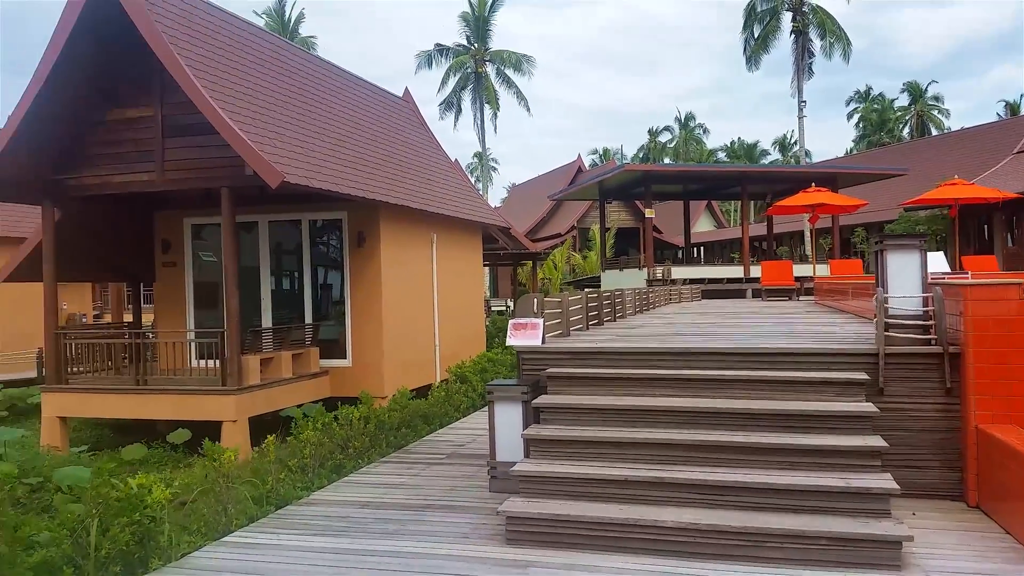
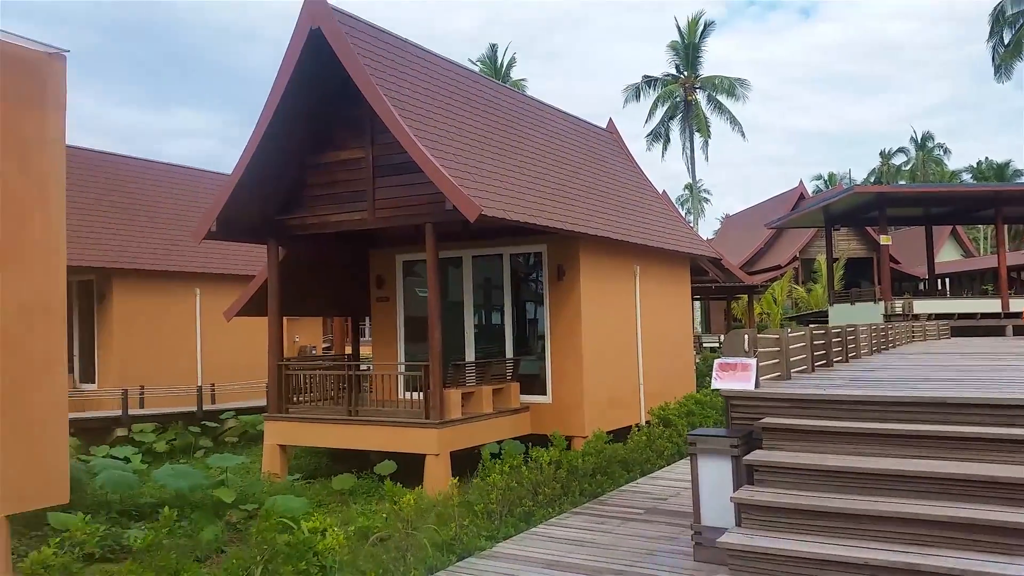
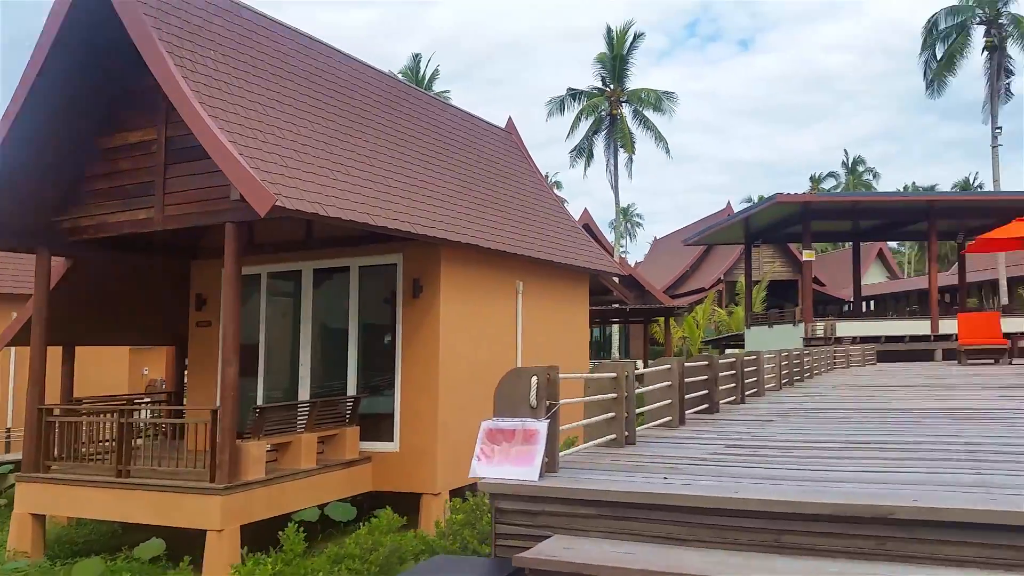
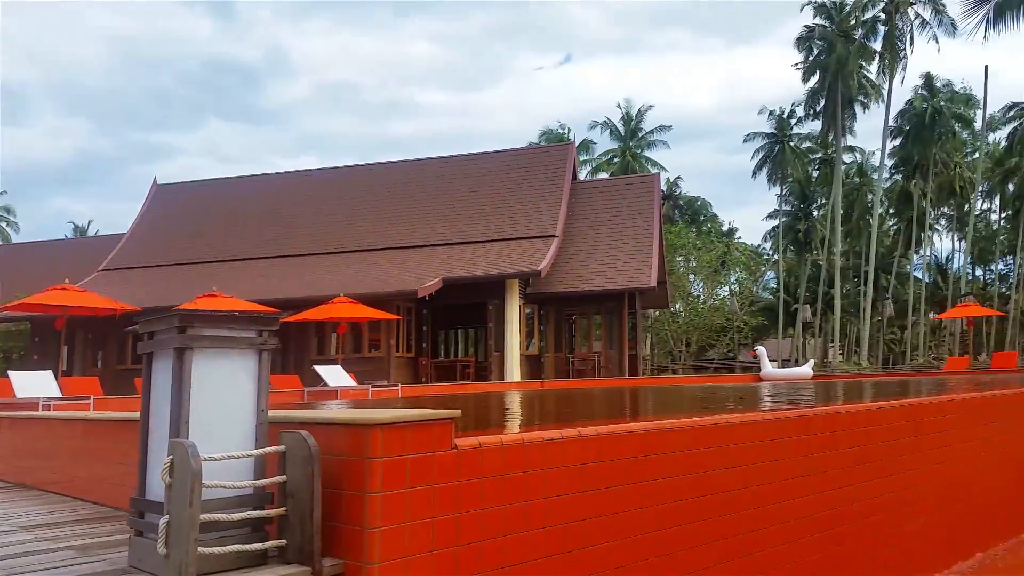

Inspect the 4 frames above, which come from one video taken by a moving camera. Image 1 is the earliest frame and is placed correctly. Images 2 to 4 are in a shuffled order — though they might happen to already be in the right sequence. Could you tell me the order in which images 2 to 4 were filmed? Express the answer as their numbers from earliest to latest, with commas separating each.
2, 3, 4
